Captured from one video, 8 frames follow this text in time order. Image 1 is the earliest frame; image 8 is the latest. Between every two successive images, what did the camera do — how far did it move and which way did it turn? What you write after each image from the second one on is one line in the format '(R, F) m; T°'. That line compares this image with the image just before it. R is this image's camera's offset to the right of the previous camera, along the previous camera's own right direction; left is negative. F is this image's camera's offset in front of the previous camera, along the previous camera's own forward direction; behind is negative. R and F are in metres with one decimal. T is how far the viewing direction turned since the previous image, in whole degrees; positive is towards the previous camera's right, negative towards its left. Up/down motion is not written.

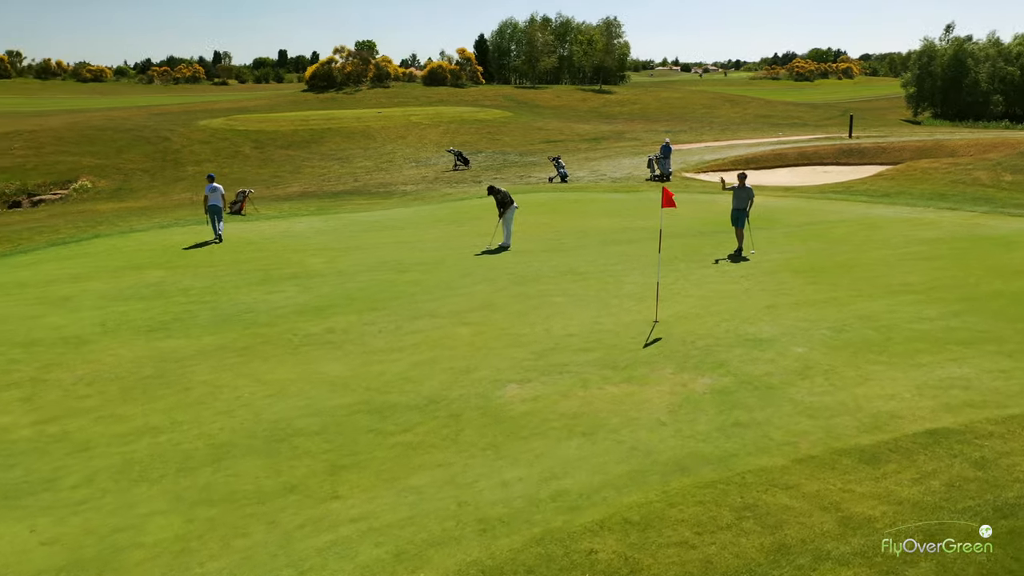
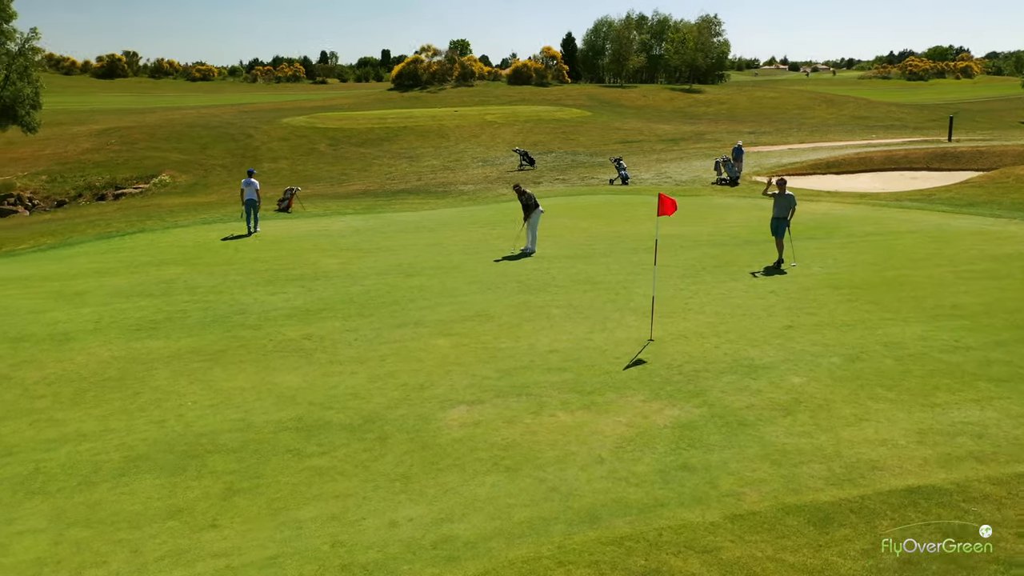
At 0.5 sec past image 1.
(+1.5, +0.8) m; -7°
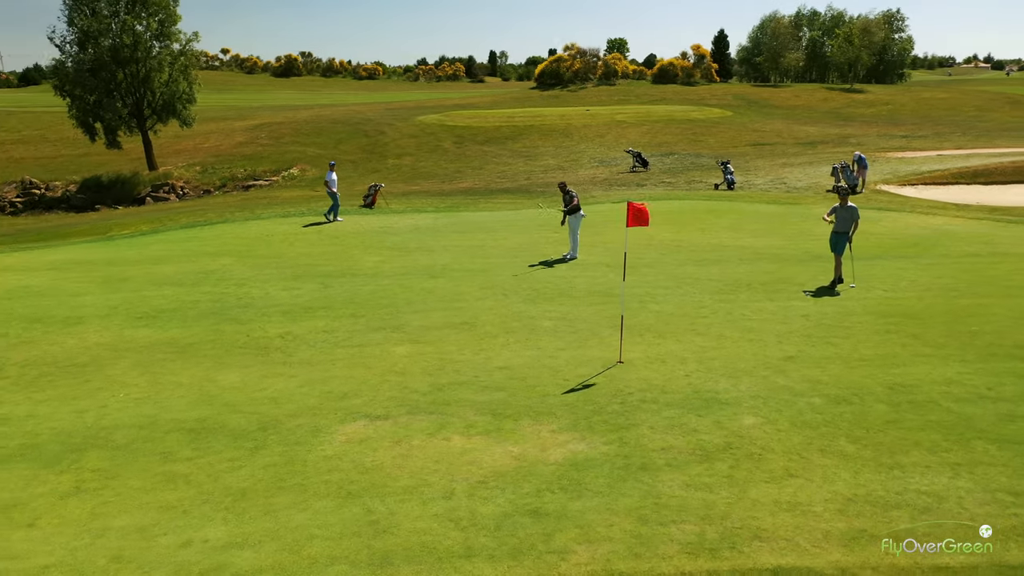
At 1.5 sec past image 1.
(+2.4, +0.9) m; -11°
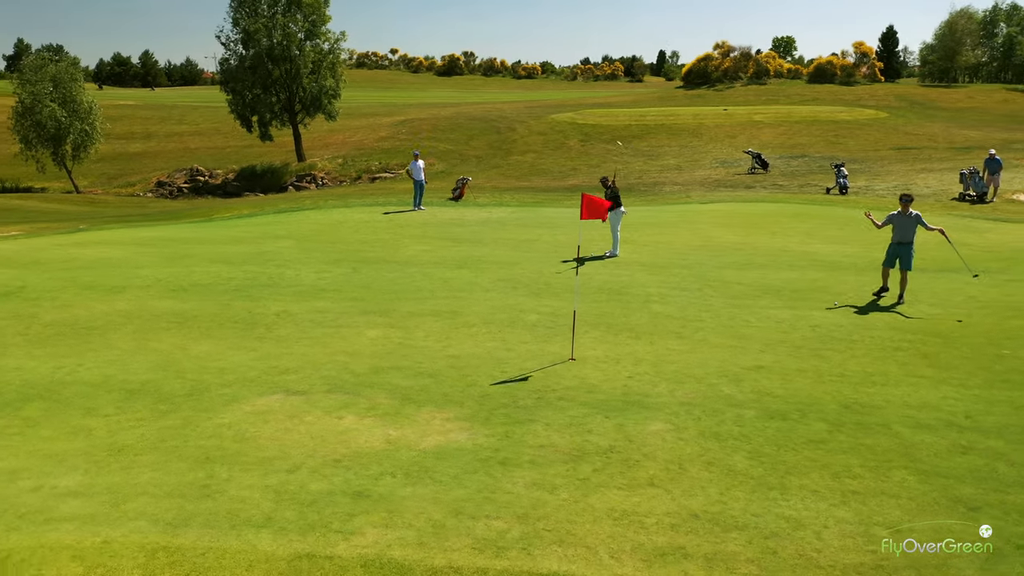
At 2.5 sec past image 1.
(+2.4, +0.3) m; -11°
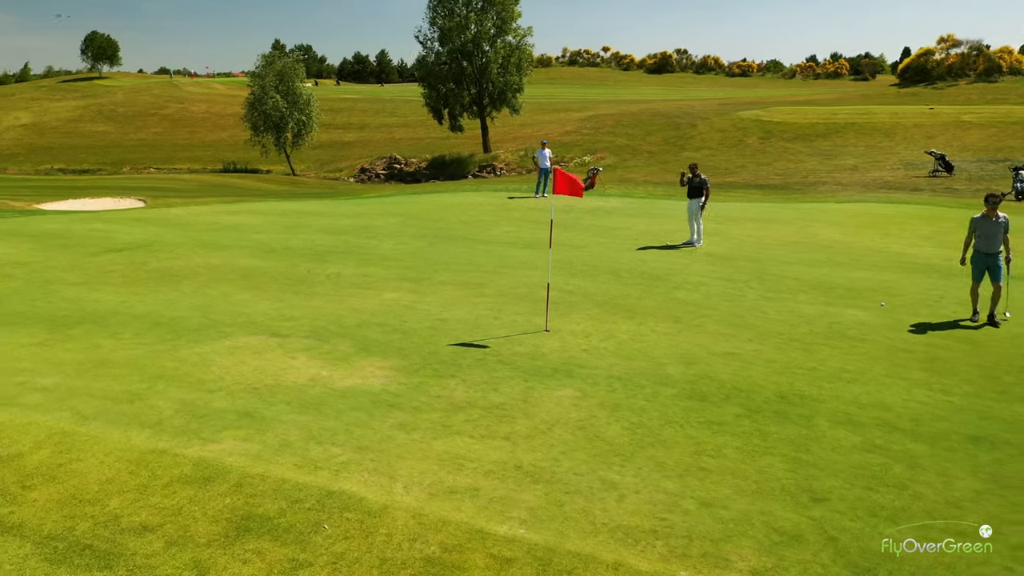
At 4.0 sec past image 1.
(+2.8, 0.0) m; -15°
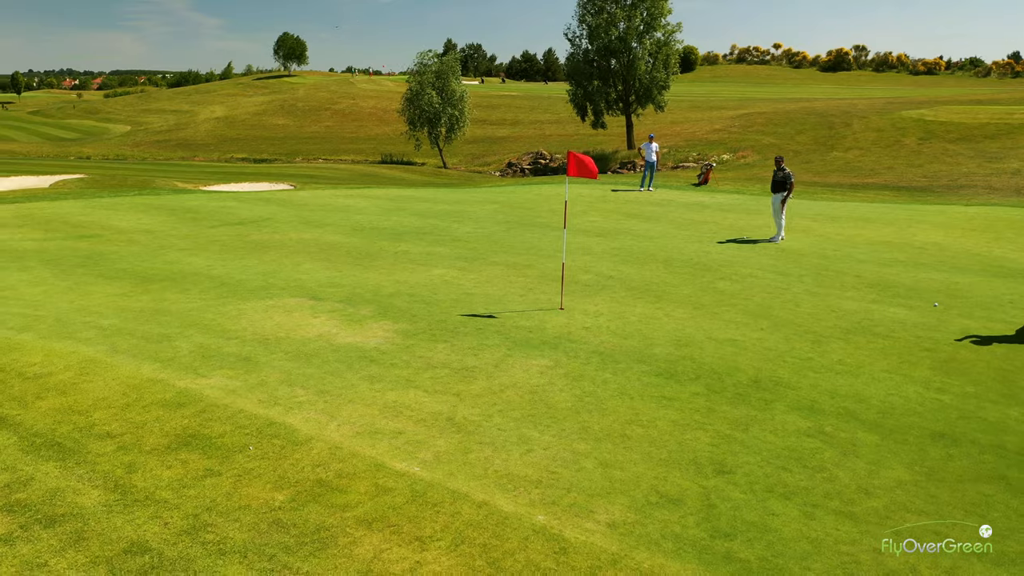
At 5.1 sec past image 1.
(+1.8, -0.3) m; -11°
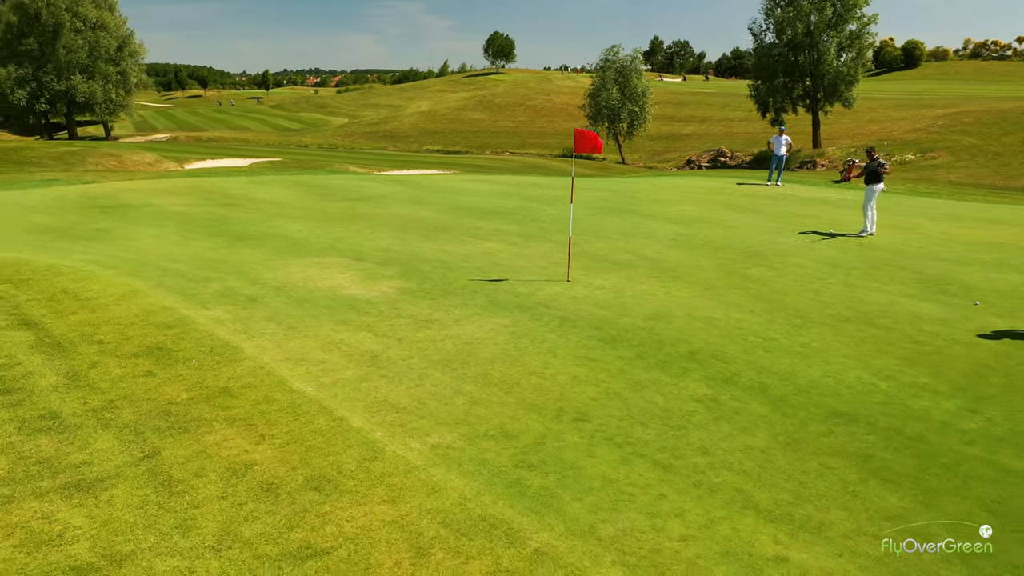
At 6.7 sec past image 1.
(+2.5, -0.3) m; -14°
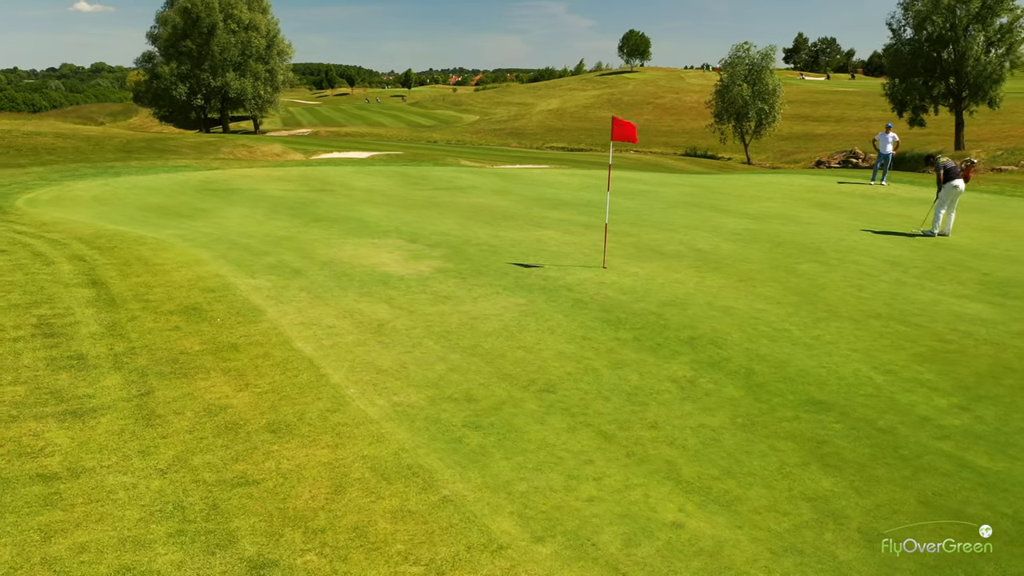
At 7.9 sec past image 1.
(+1.3, -0.2) m; -9°
